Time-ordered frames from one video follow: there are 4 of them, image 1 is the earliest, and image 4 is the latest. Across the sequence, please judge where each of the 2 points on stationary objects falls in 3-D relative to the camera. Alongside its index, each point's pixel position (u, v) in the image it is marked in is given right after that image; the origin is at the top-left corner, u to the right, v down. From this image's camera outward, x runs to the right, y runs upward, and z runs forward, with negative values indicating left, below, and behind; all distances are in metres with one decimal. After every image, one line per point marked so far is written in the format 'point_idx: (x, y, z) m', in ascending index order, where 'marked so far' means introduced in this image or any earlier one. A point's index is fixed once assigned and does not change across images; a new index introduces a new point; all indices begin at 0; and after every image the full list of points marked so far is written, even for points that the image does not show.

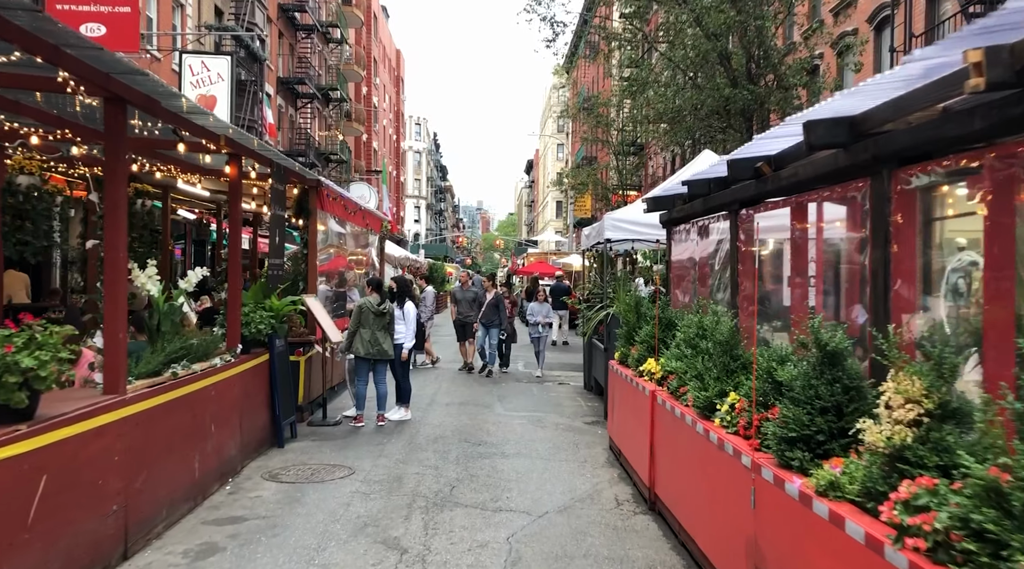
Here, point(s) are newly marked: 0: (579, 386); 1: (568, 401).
0: (+1.1, -1.7, +12.3) m
1: (+0.8, -1.7, +10.8) m
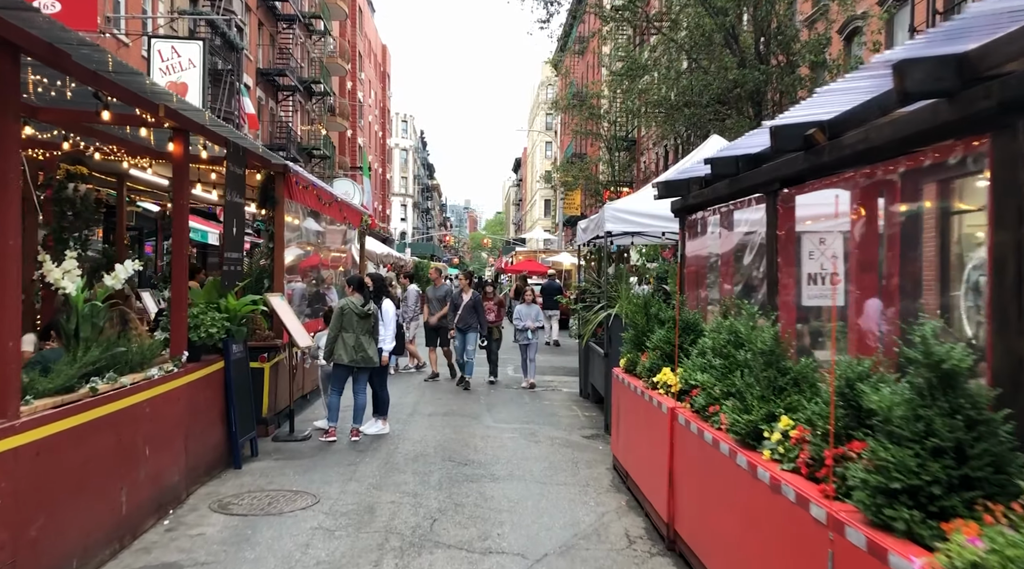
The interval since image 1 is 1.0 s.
0: (+0.9, -1.7, +11.4) m
1: (+0.7, -1.7, +9.8) m
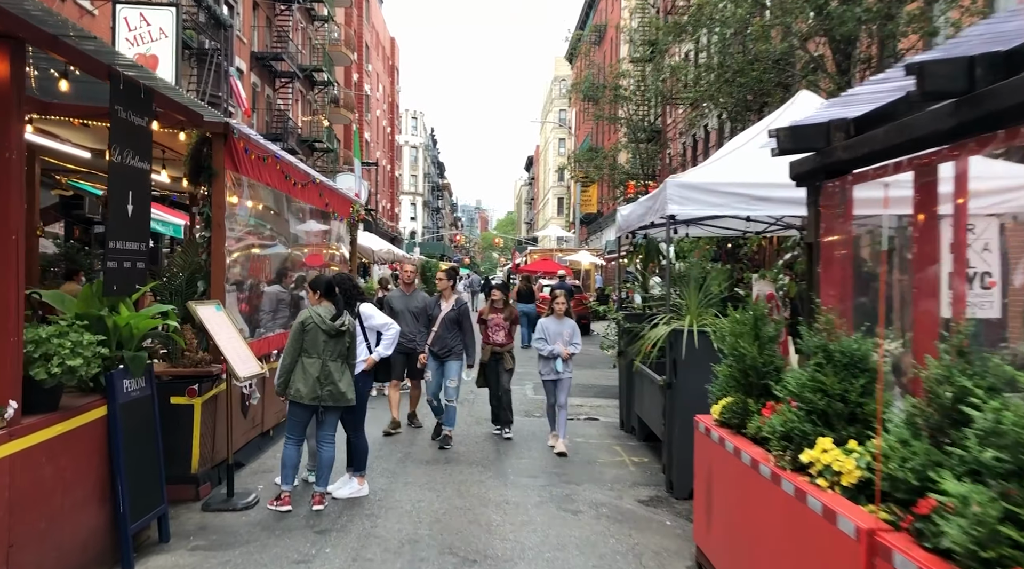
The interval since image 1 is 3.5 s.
0: (+1.2, -1.7, +9.0) m
1: (+0.9, -1.7, +7.5) m
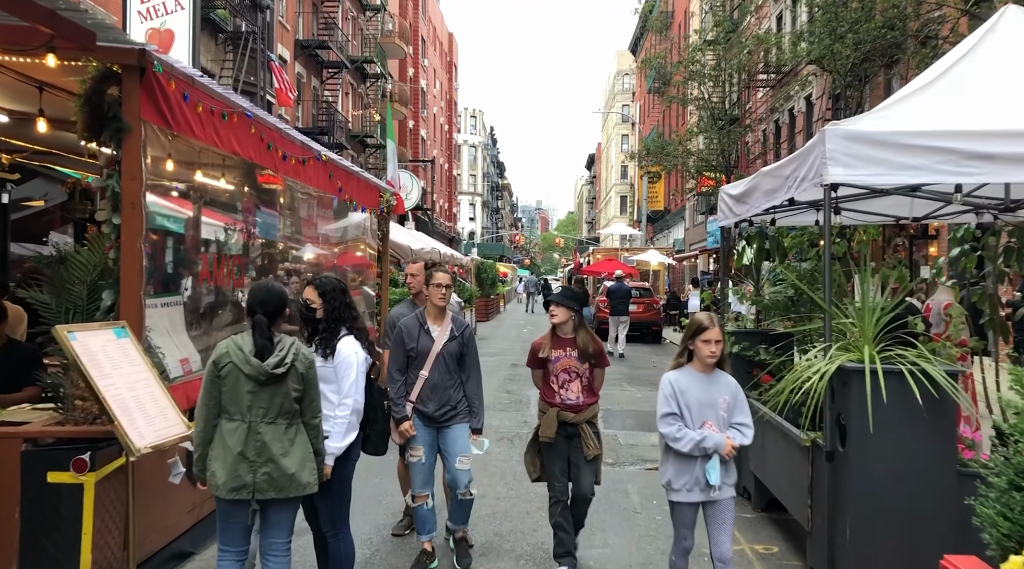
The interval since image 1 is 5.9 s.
0: (+1.8, -1.8, +6.6) m
1: (+1.4, -1.8, +5.1) m
